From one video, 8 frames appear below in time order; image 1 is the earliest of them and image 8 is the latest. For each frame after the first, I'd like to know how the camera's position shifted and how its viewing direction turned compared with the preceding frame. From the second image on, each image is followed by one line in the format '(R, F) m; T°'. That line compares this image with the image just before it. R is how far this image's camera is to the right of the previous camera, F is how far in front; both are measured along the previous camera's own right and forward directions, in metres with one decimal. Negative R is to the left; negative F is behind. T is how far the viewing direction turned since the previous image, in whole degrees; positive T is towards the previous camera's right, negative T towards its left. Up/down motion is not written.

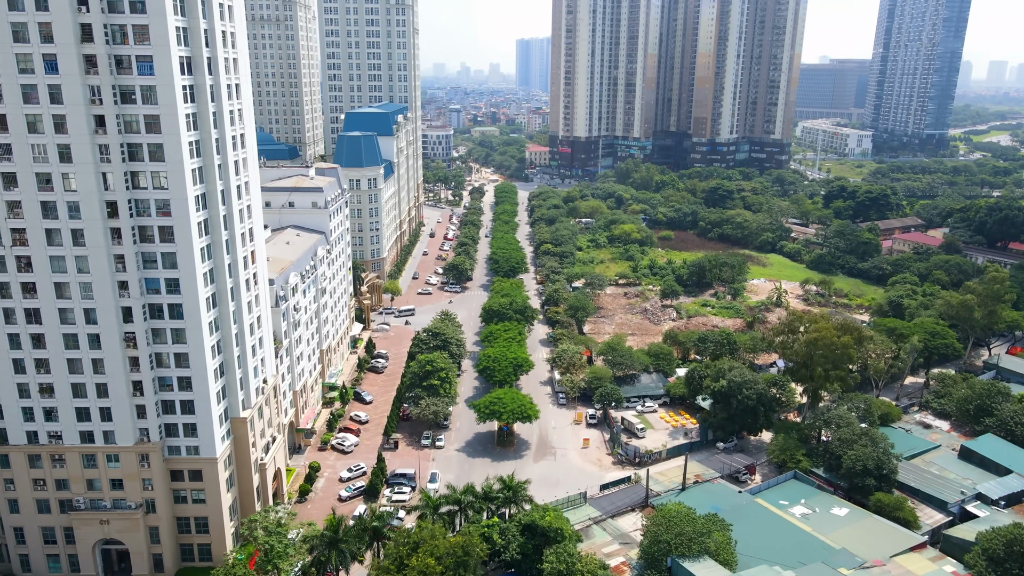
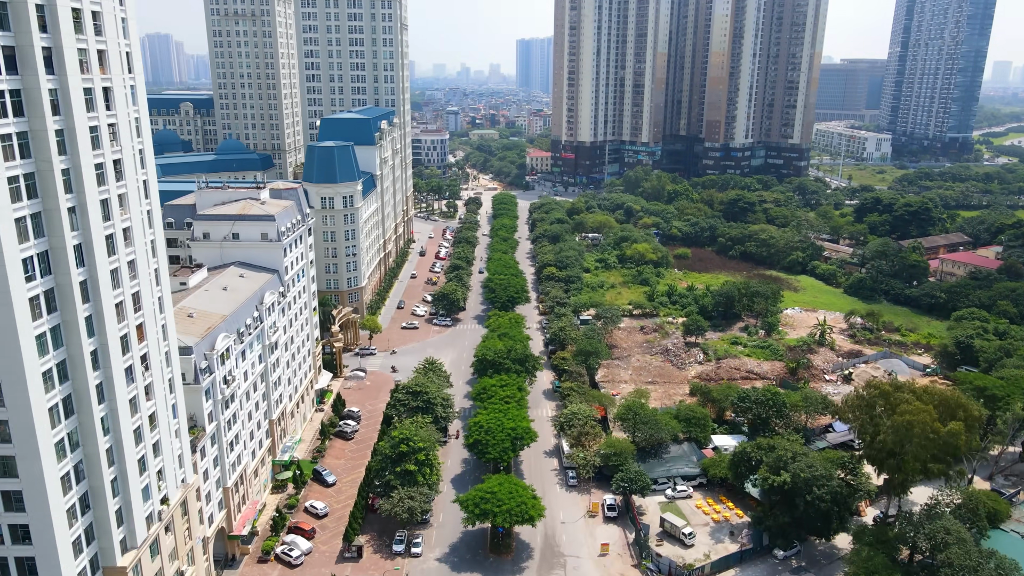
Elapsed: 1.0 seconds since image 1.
(+0.3, +14.6) m; 0°
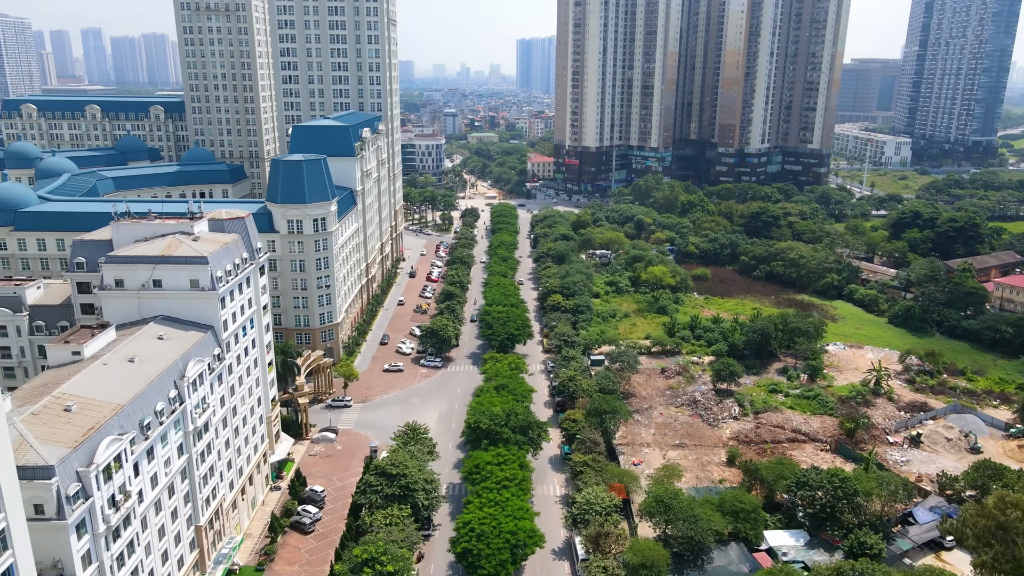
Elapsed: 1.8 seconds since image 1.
(0.0, +13.3) m; 0°
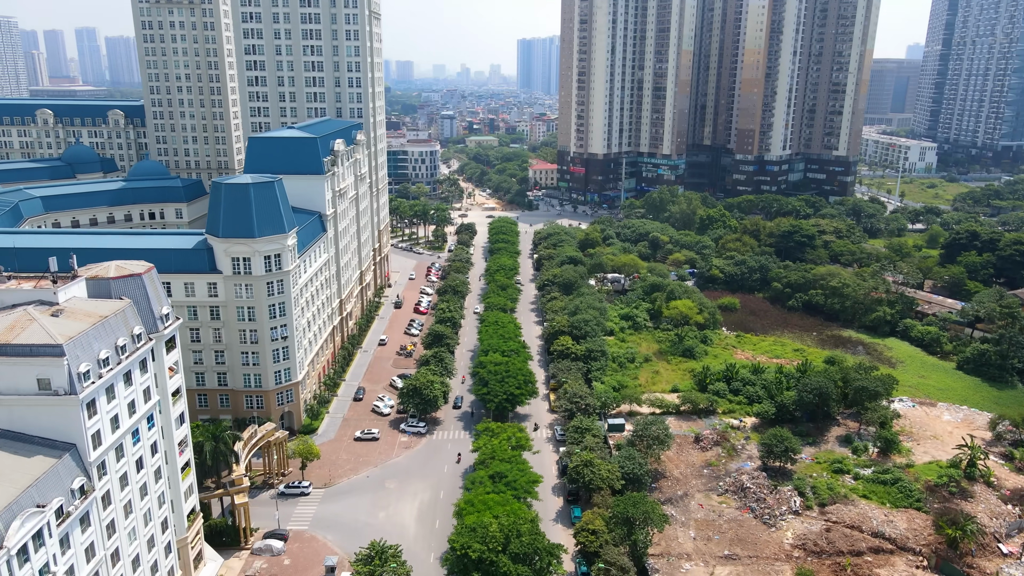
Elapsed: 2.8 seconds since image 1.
(0.0, +15.1) m; 0°
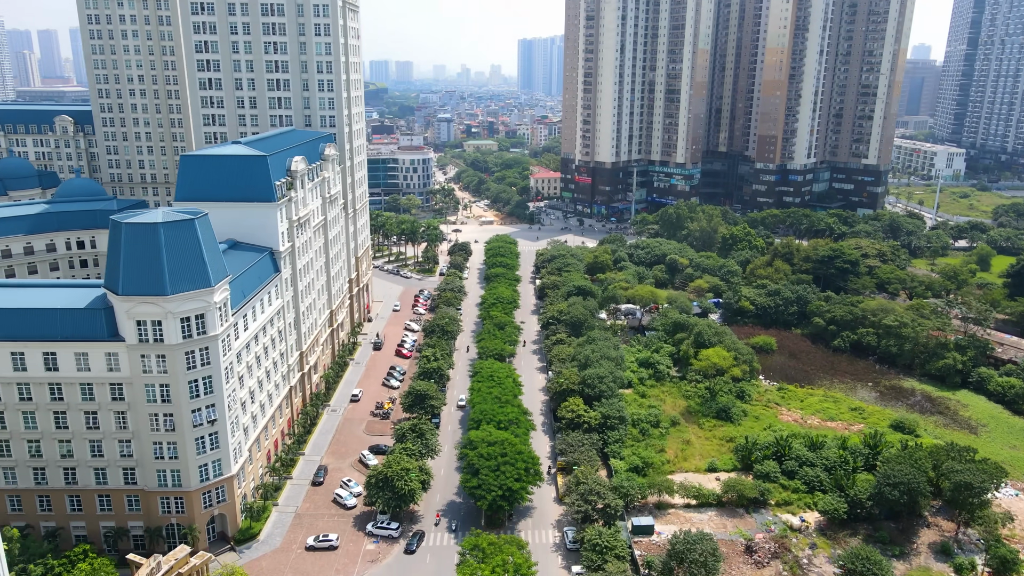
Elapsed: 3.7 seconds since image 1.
(+0.2, +15.0) m; 0°
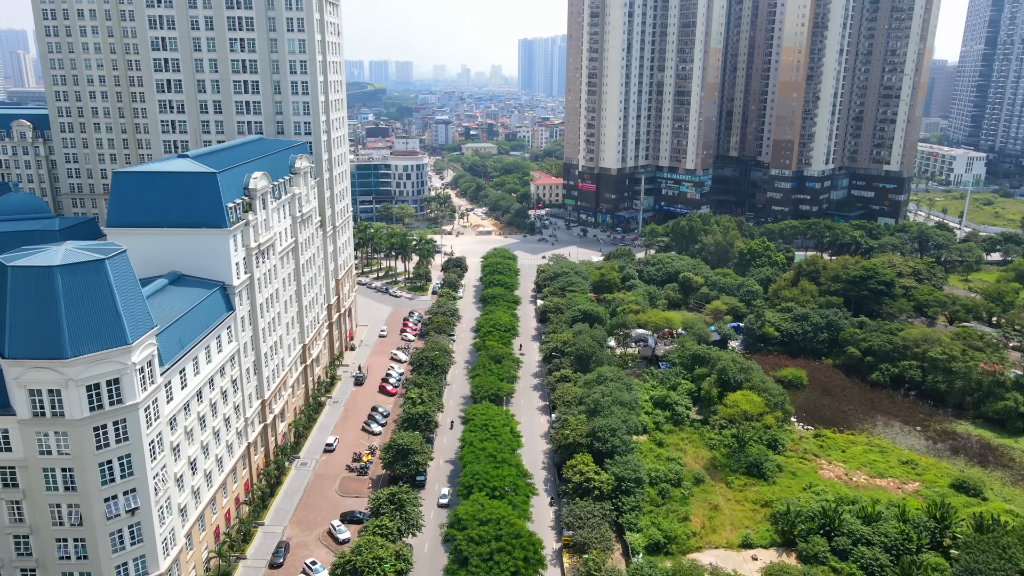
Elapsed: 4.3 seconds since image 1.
(+0.2, +9.8) m; 0°
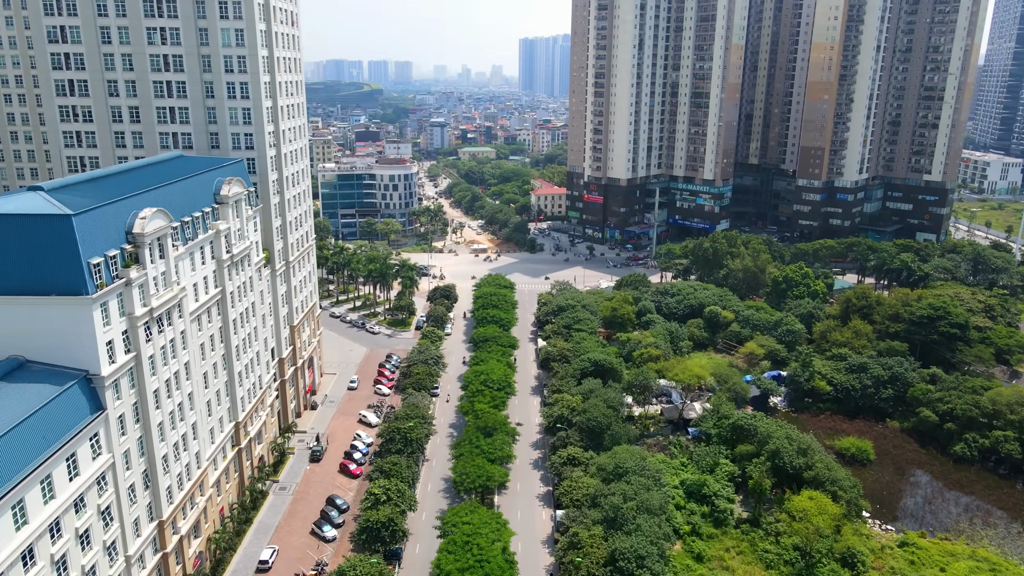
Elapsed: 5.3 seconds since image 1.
(+0.6, +15.7) m; 0°
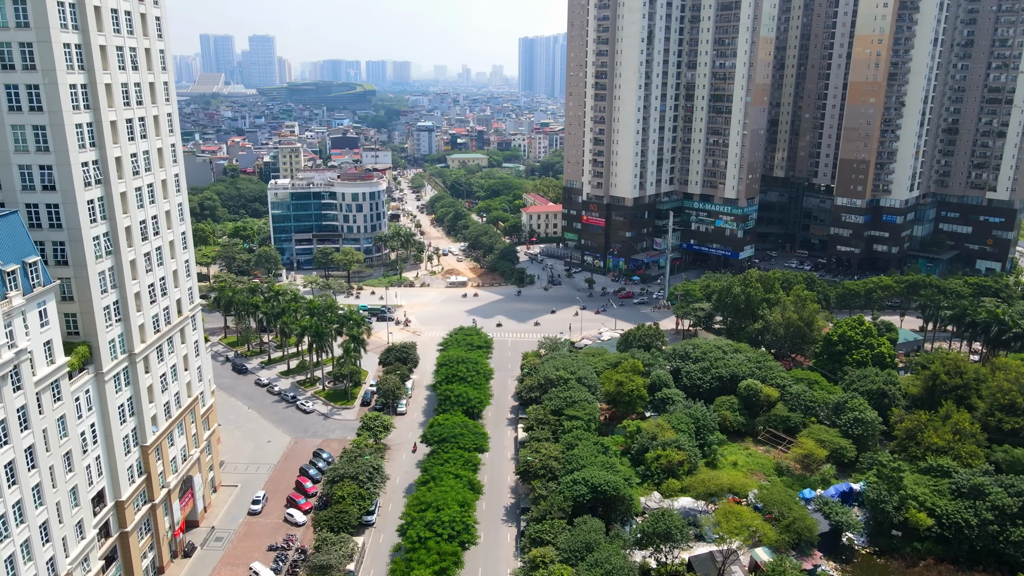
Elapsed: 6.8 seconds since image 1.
(+3.0, +22.2) m; 0°
